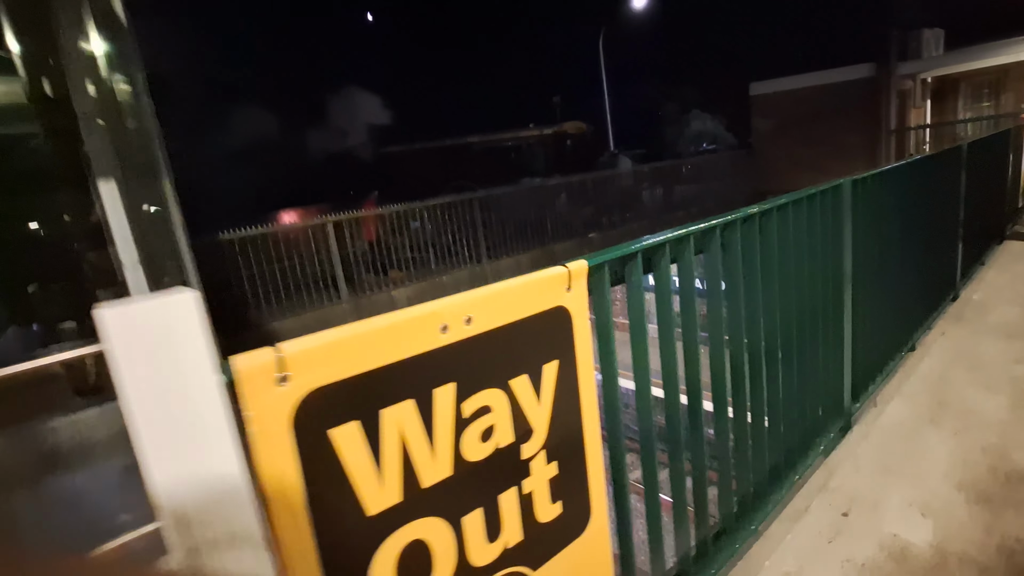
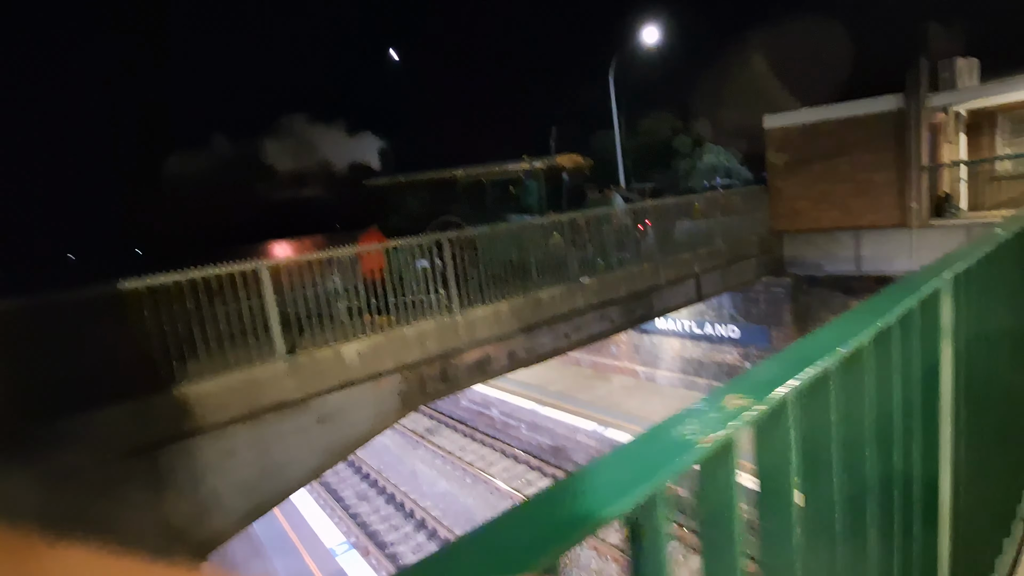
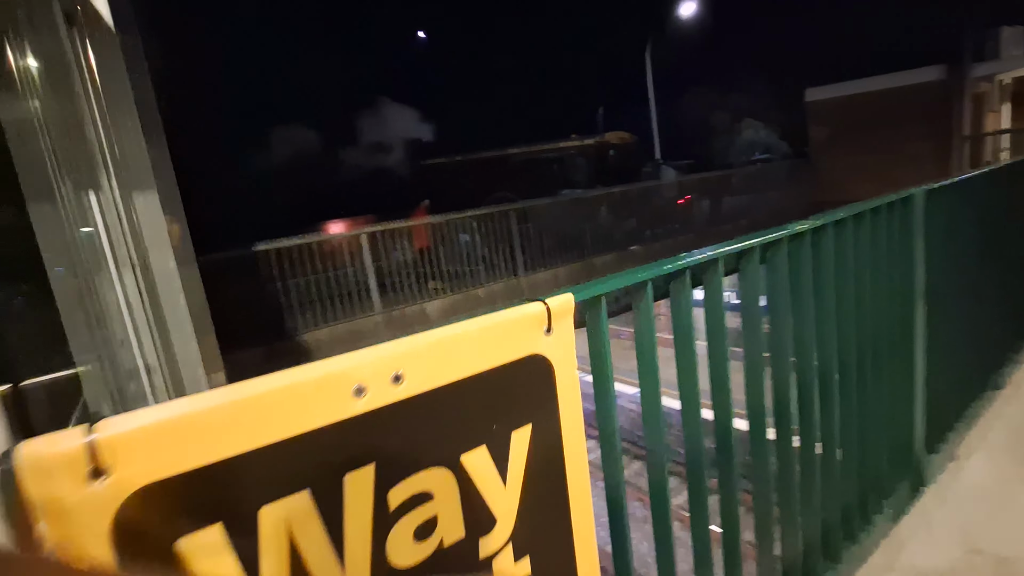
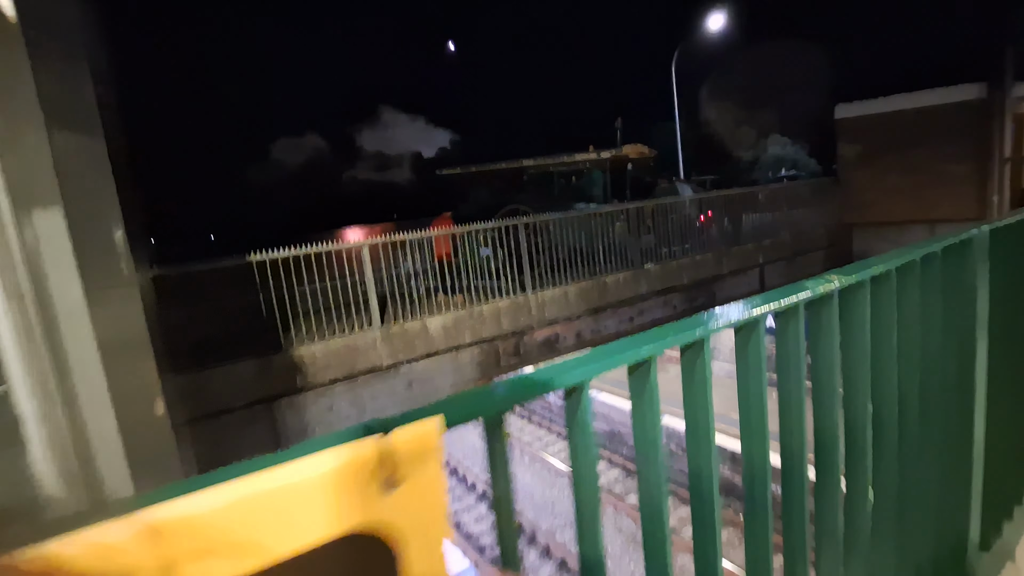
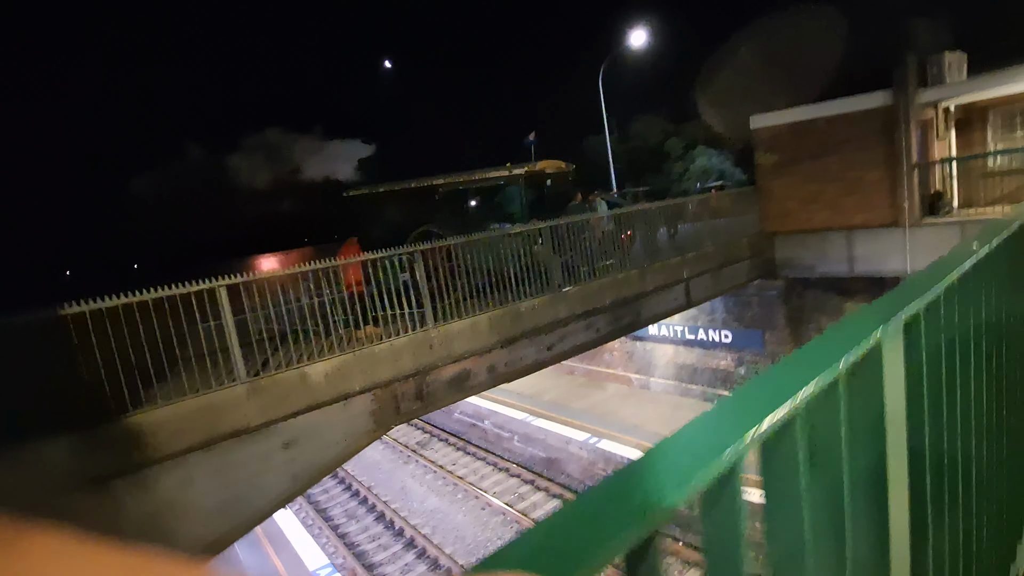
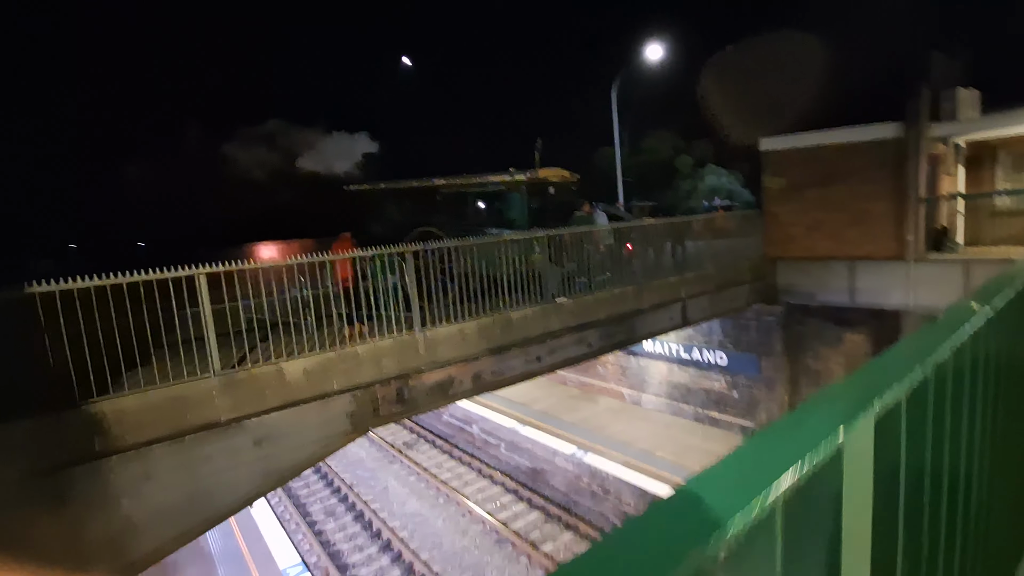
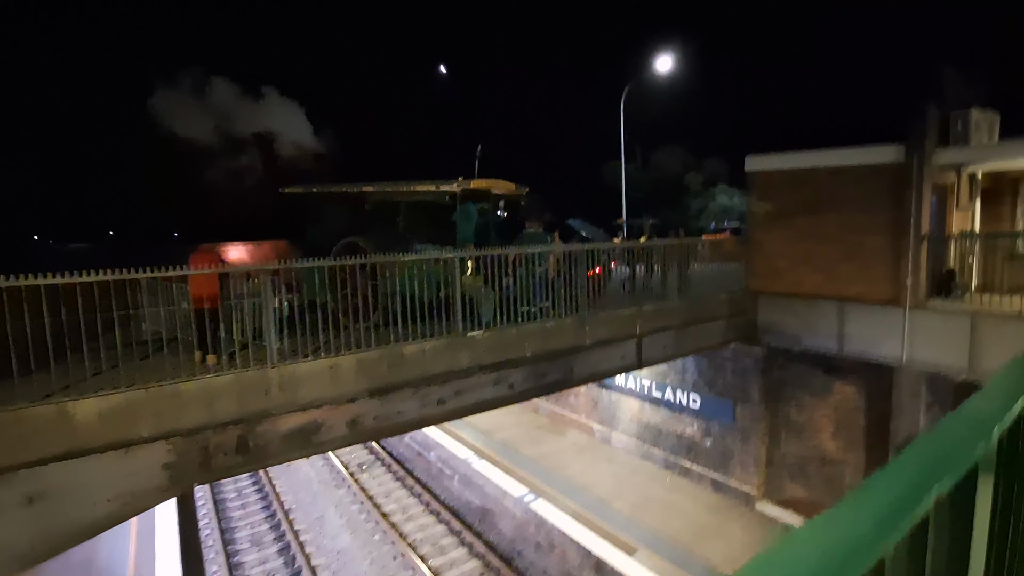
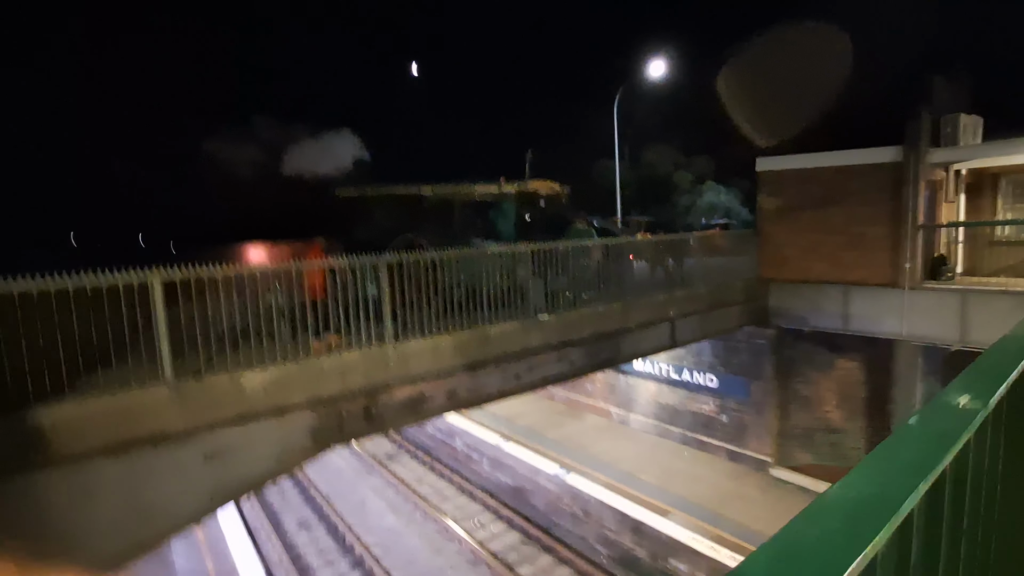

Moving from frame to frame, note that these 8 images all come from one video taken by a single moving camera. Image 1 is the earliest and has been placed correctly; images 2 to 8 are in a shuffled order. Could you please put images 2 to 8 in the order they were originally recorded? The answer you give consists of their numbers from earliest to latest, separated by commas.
3, 4, 2, 5, 6, 8, 7
